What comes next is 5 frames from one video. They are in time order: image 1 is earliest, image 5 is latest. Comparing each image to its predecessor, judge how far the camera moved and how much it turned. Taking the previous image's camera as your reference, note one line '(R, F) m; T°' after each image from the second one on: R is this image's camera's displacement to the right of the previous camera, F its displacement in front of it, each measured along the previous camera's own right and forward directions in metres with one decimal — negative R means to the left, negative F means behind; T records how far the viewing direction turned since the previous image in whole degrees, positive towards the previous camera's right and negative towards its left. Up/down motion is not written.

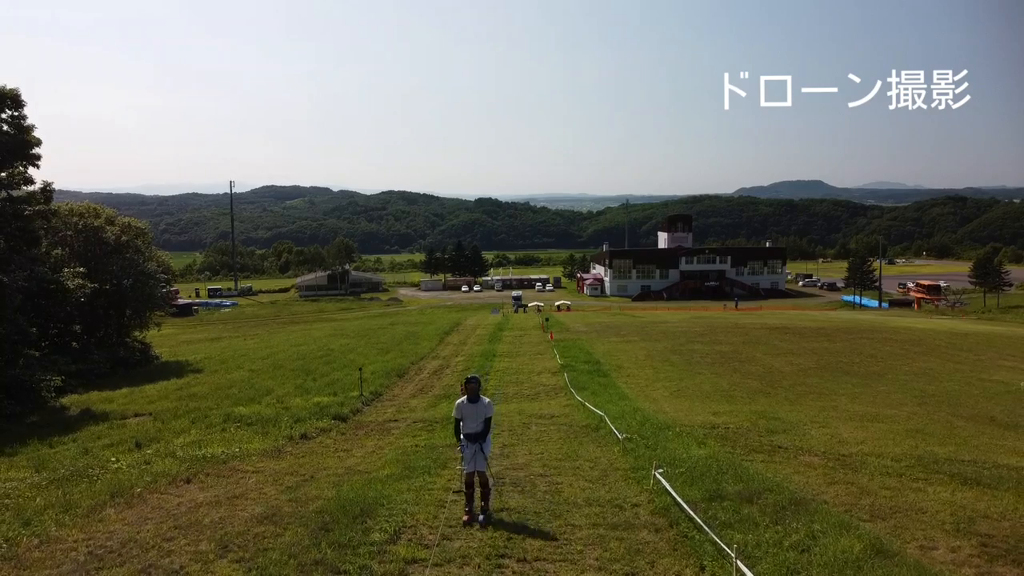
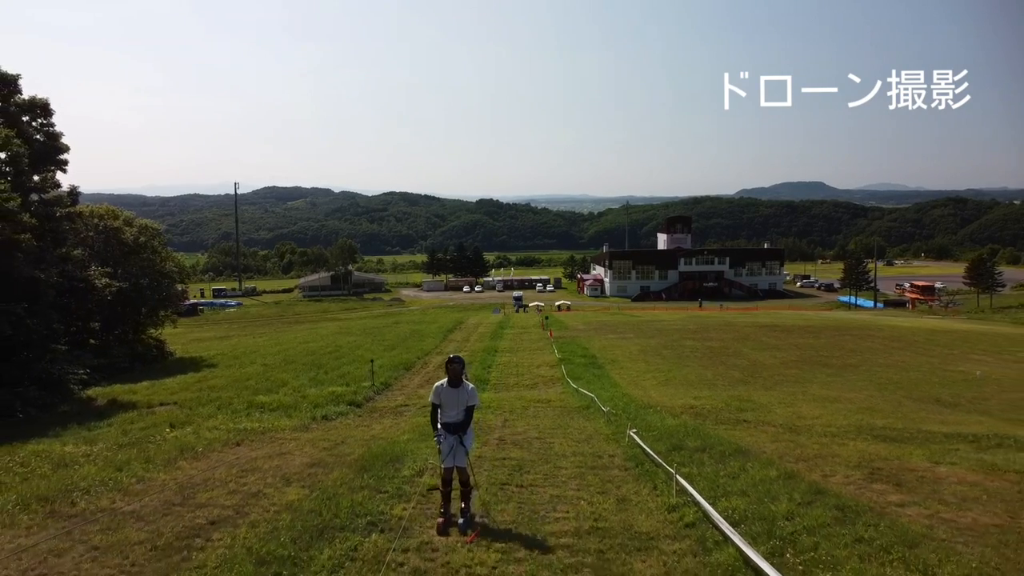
(0.0, -1.4) m; 0°
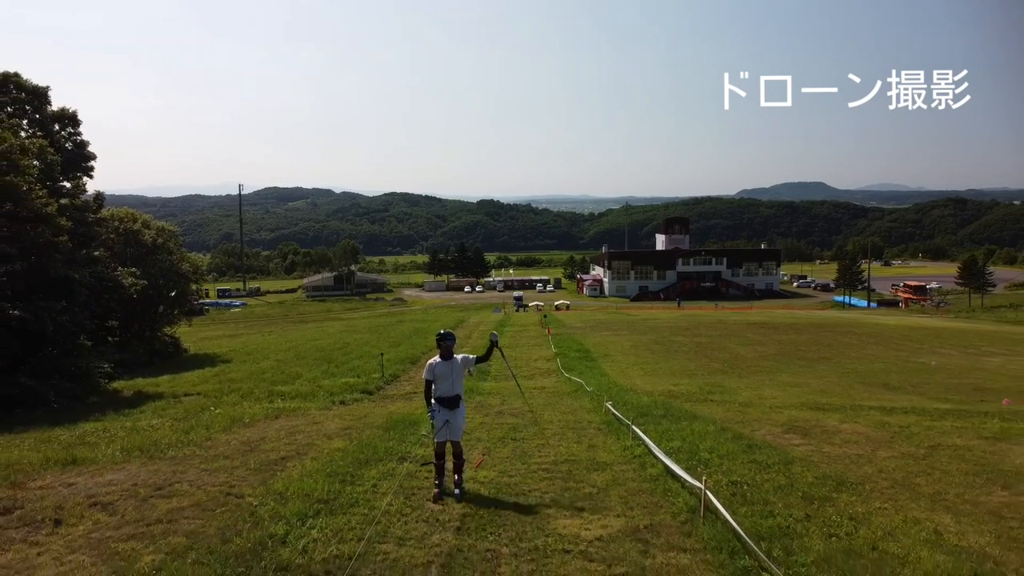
(+0.1, -1.6) m; 0°
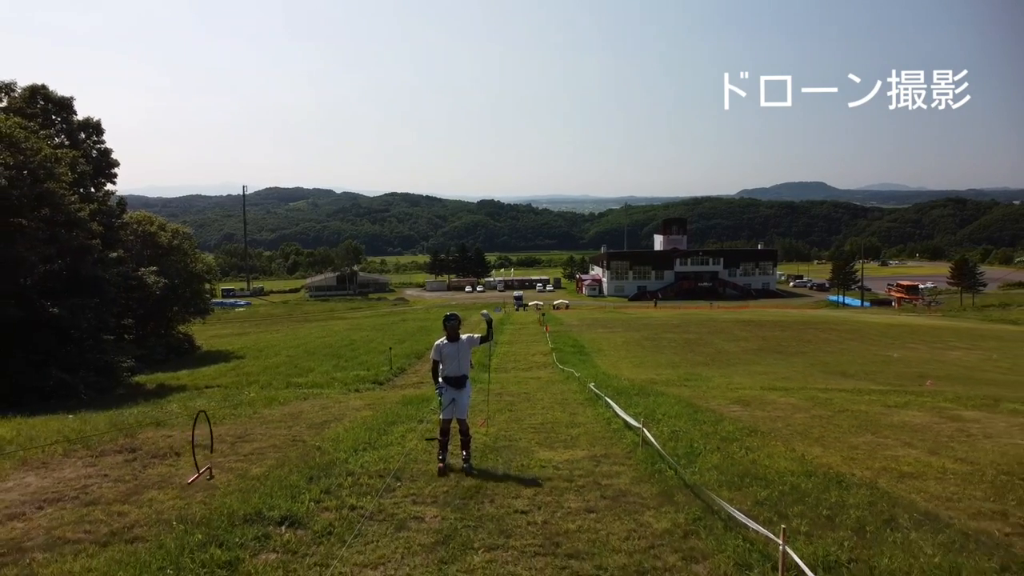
(+0.1, -1.7) m; 0°
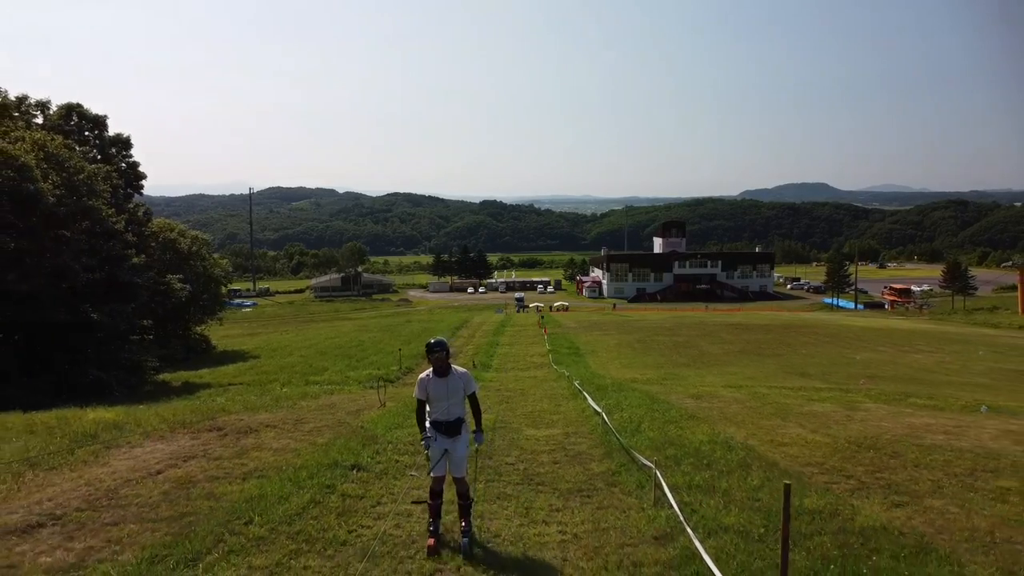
(+0.1, -2.0) m; 0°
